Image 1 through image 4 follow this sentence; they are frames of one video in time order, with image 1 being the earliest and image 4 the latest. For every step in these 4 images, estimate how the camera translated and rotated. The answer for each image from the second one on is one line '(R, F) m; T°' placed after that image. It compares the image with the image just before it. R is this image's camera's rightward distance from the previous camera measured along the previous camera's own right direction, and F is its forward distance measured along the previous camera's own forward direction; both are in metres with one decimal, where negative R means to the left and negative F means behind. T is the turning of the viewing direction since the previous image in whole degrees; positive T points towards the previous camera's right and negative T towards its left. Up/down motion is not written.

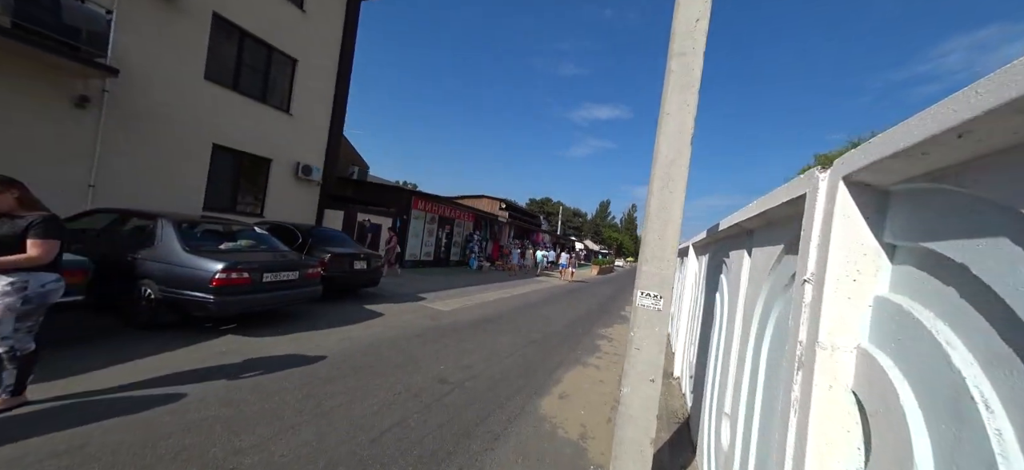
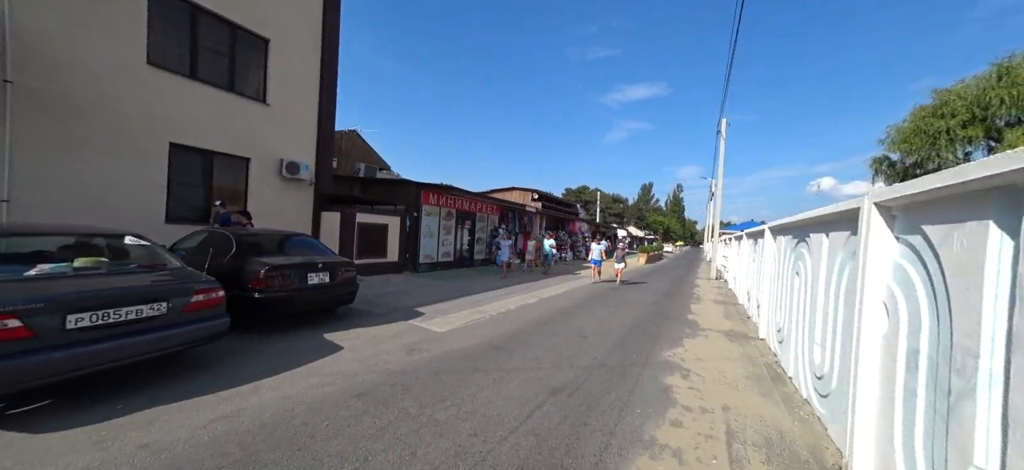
(+0.4, +2.3) m; -6°
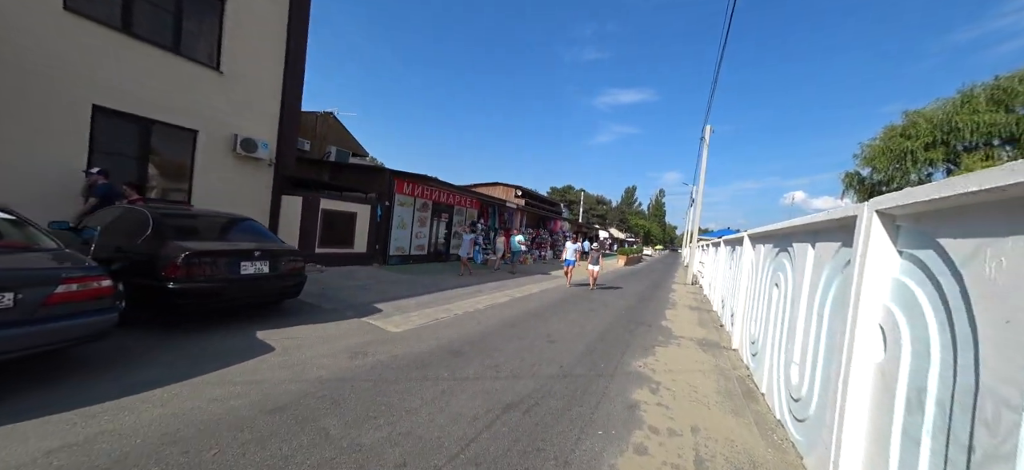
(+0.2, +0.5) m; +3°
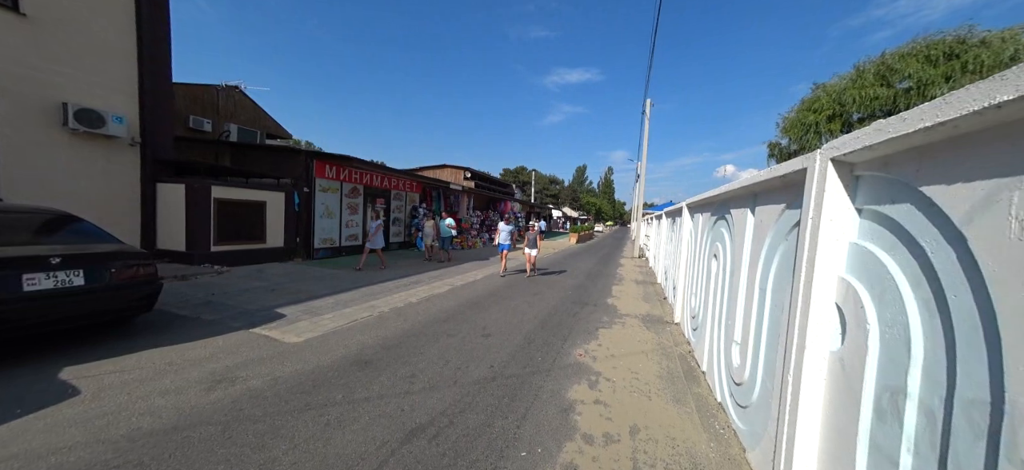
(+0.5, +0.7) m; +7°
